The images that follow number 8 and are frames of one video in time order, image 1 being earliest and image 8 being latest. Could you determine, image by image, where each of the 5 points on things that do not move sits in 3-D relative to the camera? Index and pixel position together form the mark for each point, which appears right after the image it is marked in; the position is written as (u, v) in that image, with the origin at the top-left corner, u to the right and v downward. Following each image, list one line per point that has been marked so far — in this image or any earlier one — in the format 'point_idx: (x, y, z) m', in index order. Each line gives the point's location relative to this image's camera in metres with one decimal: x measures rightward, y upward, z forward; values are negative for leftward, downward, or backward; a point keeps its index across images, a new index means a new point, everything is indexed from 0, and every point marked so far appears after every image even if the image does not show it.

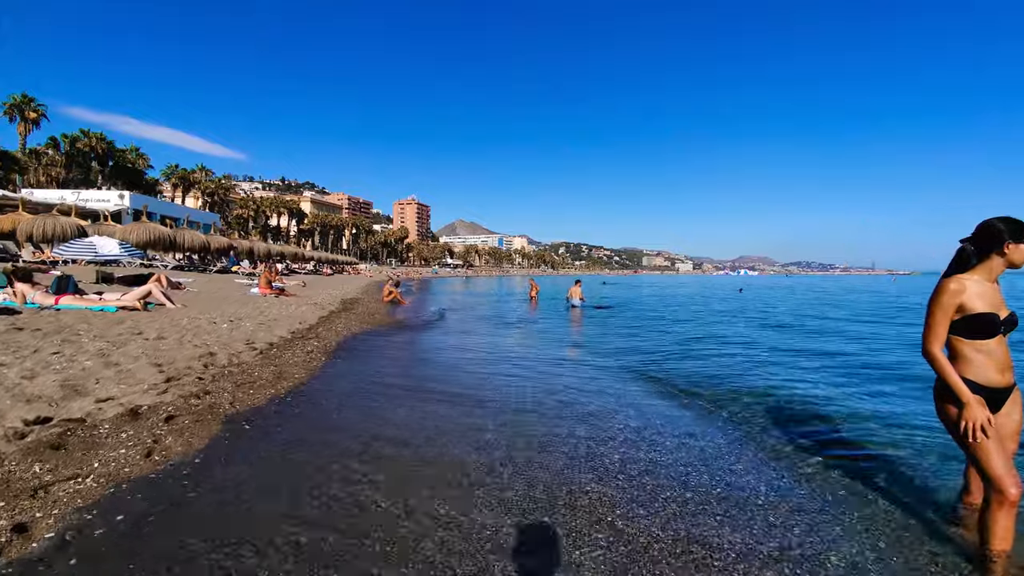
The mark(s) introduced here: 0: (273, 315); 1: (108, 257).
0: (-6.5, -0.7, +13.5) m
1: (-15.4, +1.2, +18.9) m
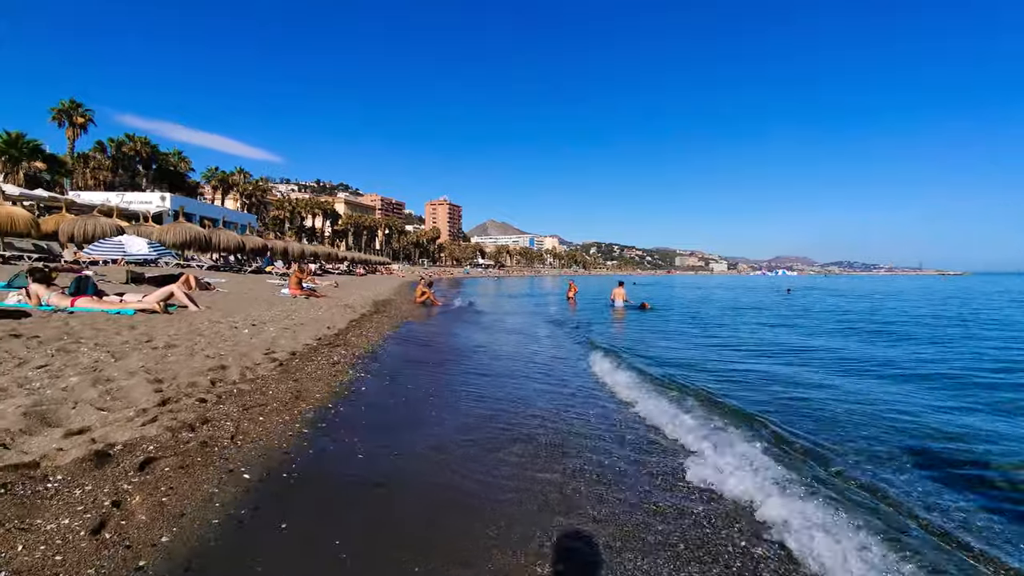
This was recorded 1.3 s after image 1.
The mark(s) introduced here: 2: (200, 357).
0: (-5.3, -0.8, +12.5) m
1: (-13.9, +1.2, +18.5) m
2: (-4.4, -1.0, +7.0) m
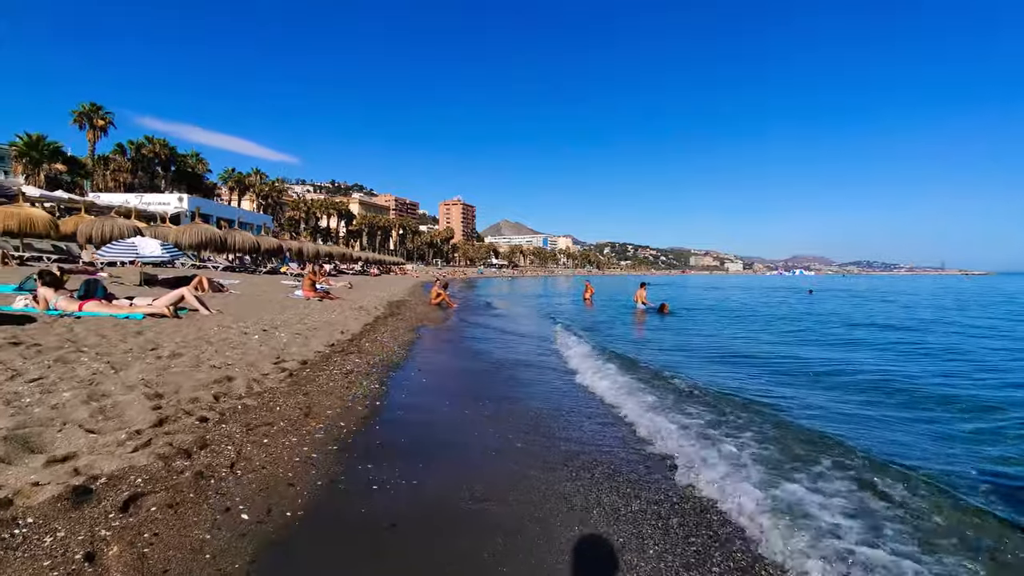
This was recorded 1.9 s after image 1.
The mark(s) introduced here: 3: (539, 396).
0: (-4.9, -0.9, +12.1) m
1: (-13.2, +1.1, +18.3) m
2: (-4.1, -1.1, +6.6) m
3: (+0.4, -1.7, +7.7) m
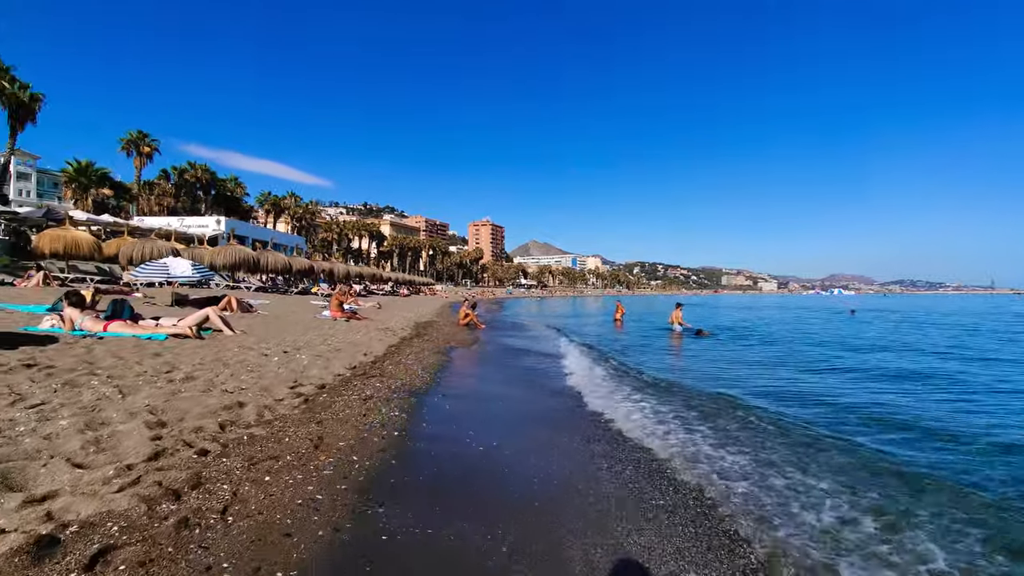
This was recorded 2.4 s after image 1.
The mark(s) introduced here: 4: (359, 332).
0: (-4.2, -1.3, +11.8) m
1: (-12.2, +0.3, +18.5) m
2: (-3.7, -1.3, +6.2) m
3: (+0.8, -2.0, +7.1) m
4: (-4.7, -1.3, +15.2) m
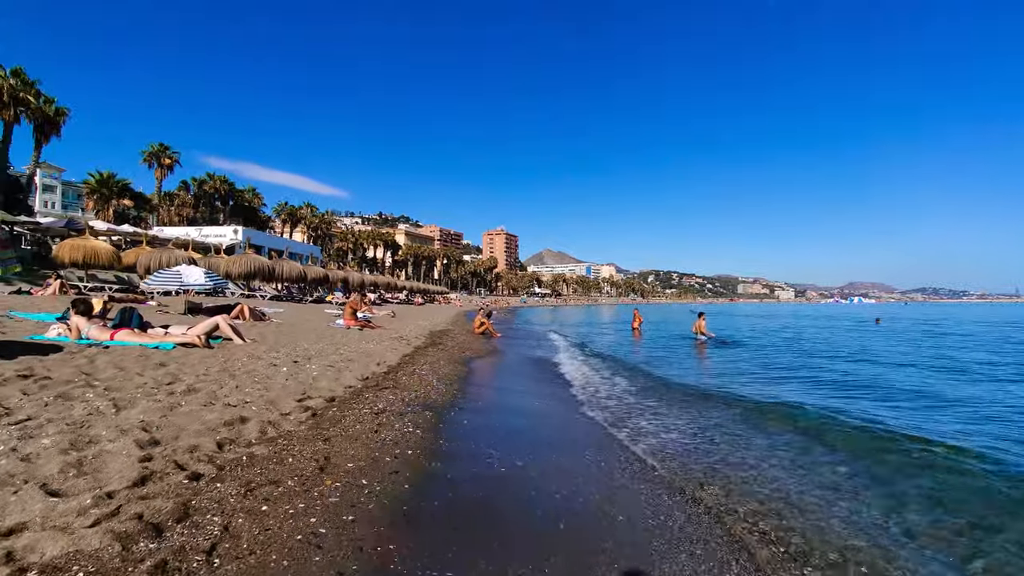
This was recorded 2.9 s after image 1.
0: (-3.7, -1.5, +11.3) m
1: (-11.6, 0.0, +18.3) m
2: (-3.4, -1.4, +5.8) m
3: (+1.1, -2.0, +6.5) m
4: (-4.1, -1.6, +14.8) m
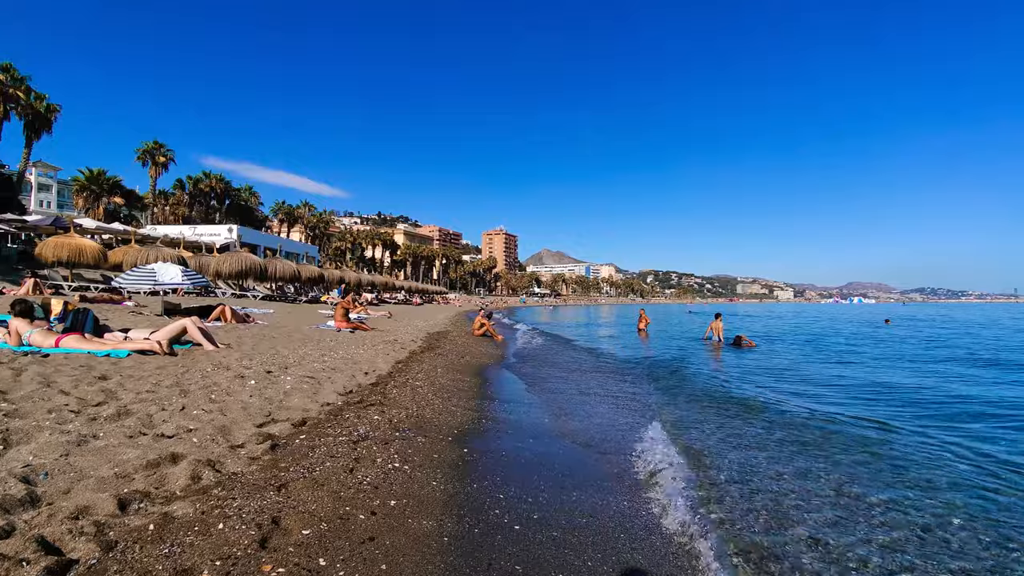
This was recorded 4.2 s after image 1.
0: (-3.6, -1.5, +10.0) m
1: (-11.4, +0.1, +17.0) m
2: (-3.3, -1.4, +4.5) m
3: (+1.3, -2.0, +5.2) m
4: (-4.0, -1.5, +13.5) m
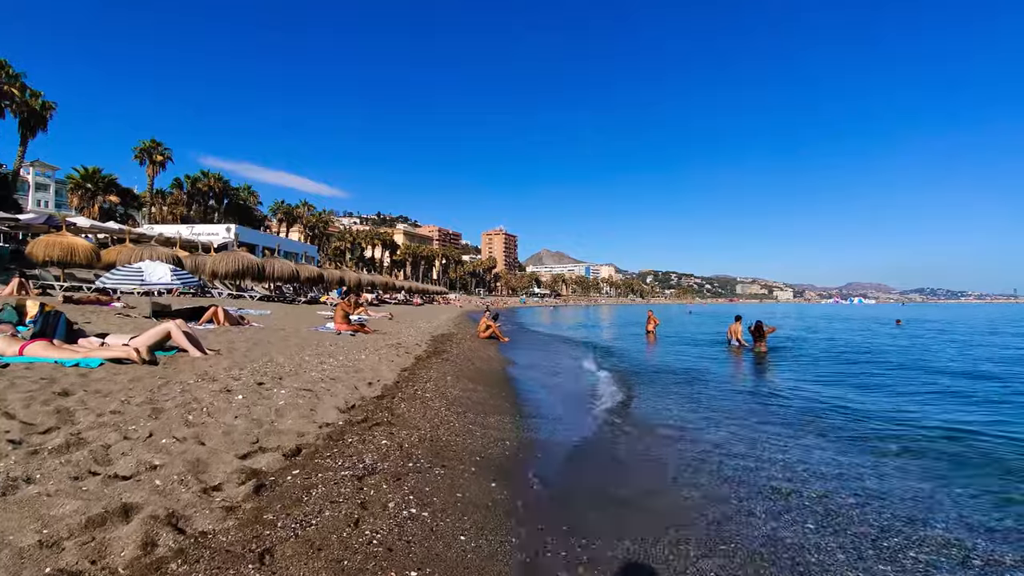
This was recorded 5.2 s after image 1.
0: (-3.3, -1.5, +9.0) m
1: (-11.1, +0.1, +16.0) m
2: (-2.9, -1.4, +3.5) m
3: (+1.6, -2.0, +4.2) m
4: (-3.7, -1.6, +12.5) m
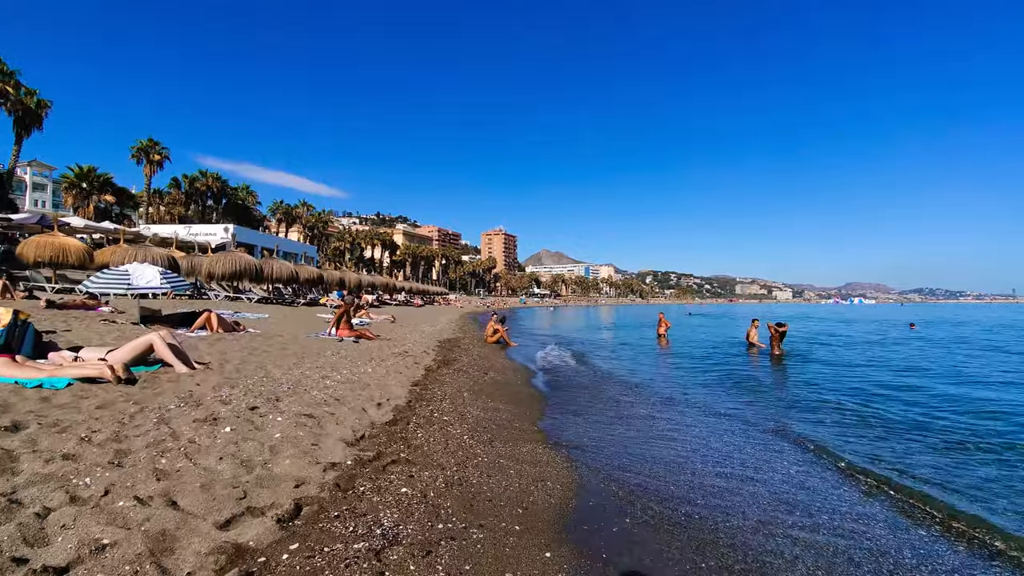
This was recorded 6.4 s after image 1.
0: (-2.8, -1.6, +8.0) m
1: (-10.7, -0.1, +15.0) m
2: (-2.5, -1.5, +2.5) m
3: (+2.1, -2.1, +3.2) m
4: (-3.3, -1.7, +11.5) m
